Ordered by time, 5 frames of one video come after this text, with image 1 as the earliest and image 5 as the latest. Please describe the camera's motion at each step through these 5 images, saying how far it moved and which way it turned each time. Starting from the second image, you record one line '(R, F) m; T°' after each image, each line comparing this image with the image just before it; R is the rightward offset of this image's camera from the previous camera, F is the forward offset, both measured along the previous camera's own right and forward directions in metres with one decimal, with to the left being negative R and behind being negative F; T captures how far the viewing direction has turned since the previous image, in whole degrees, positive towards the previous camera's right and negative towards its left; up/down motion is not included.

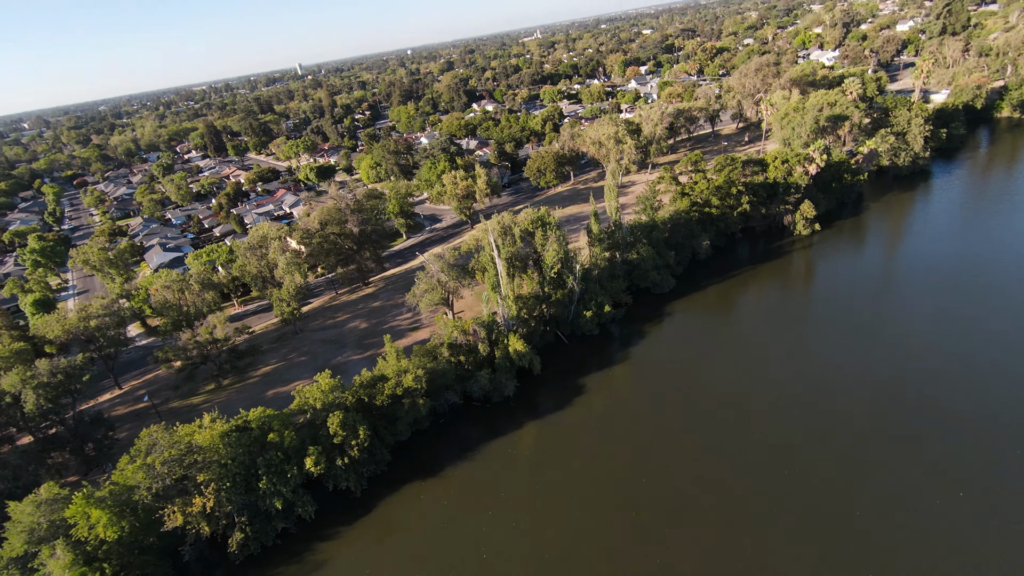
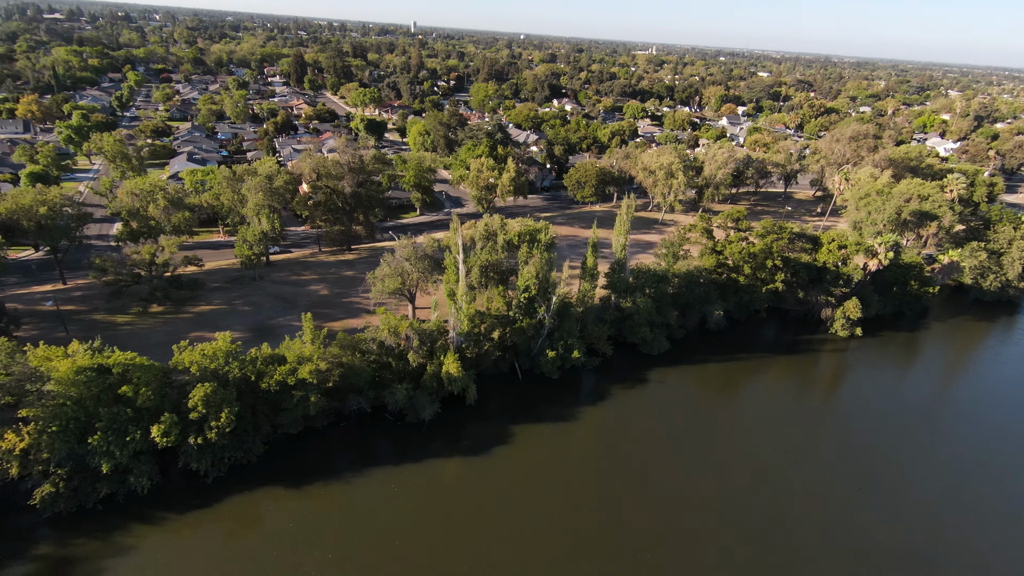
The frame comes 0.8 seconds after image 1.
(+4.0, +4.1) m; -5°
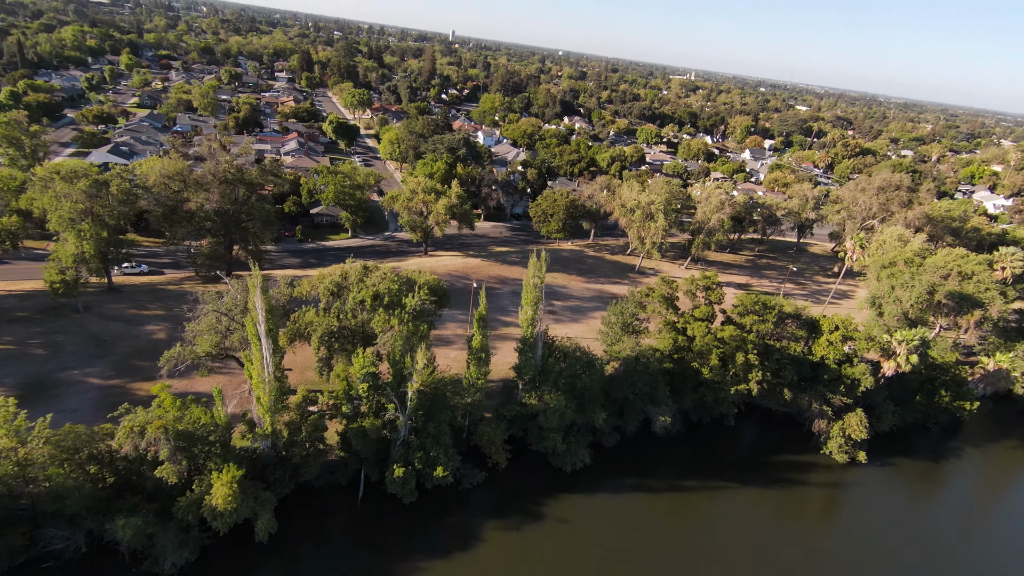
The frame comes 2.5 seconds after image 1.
(+6.4, +8.1) m; -2°
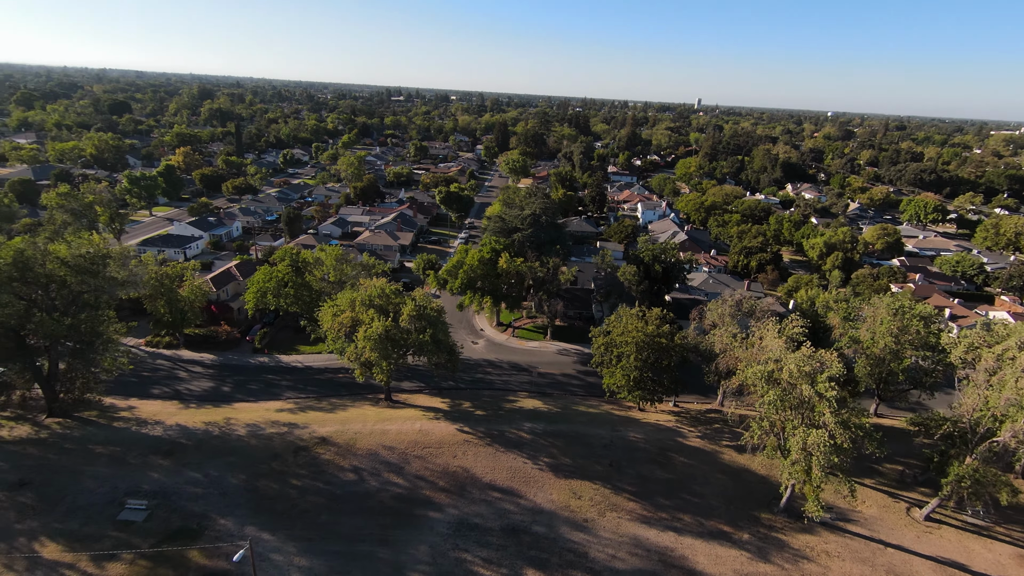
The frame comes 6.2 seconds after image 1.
(+9.0, +19.6) m; -26°
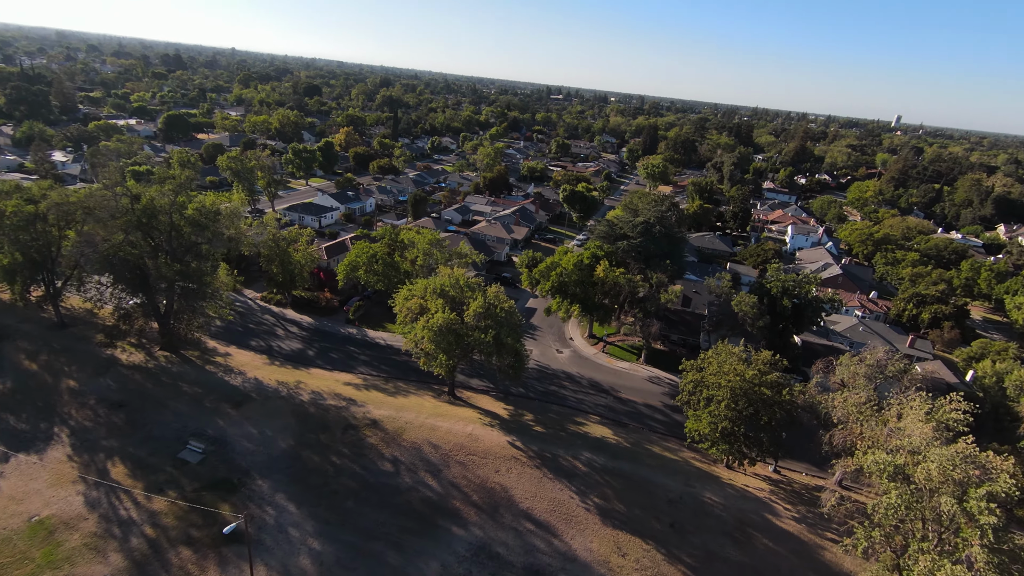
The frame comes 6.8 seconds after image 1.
(+2.0, +2.3) m; -15°
